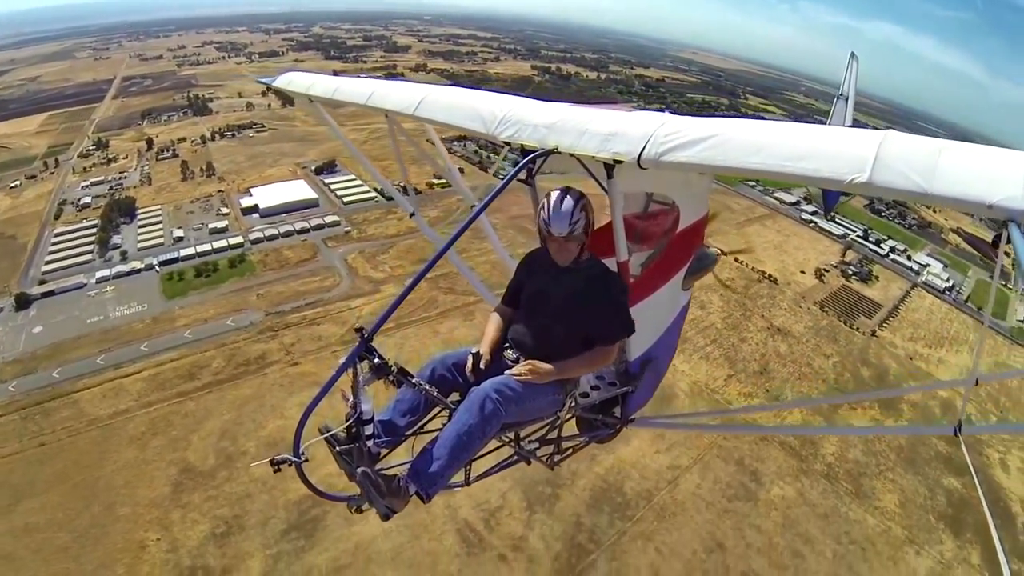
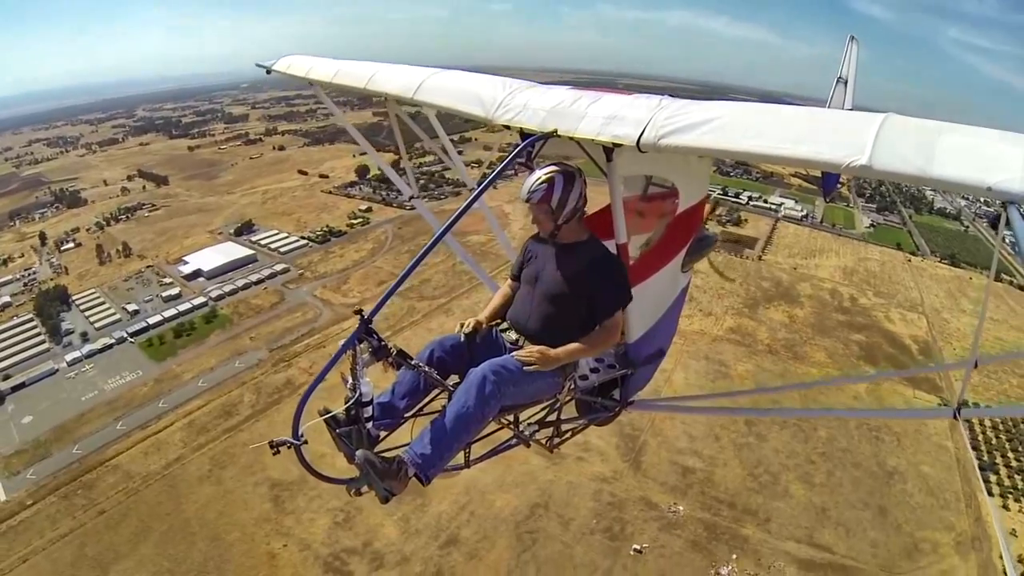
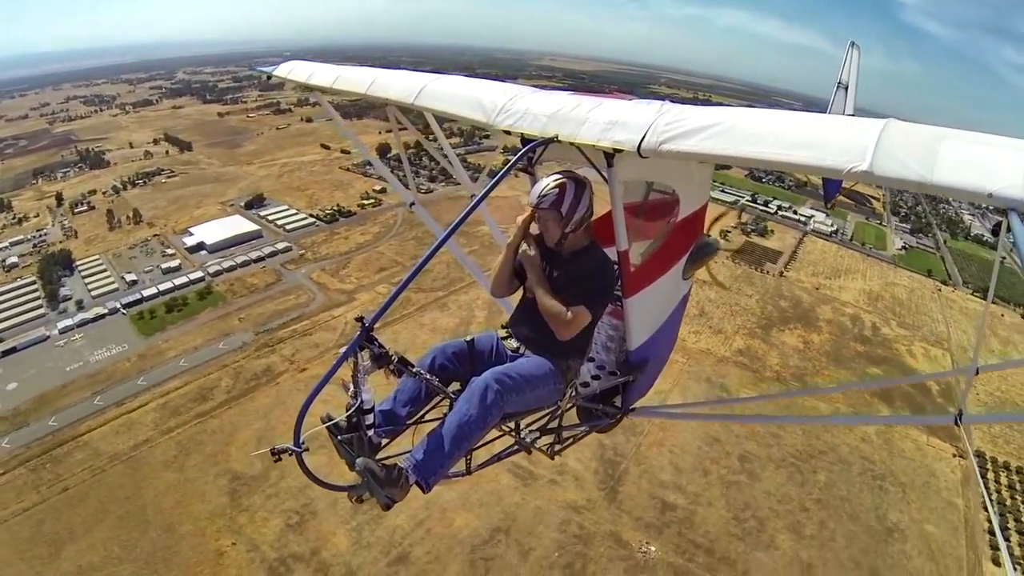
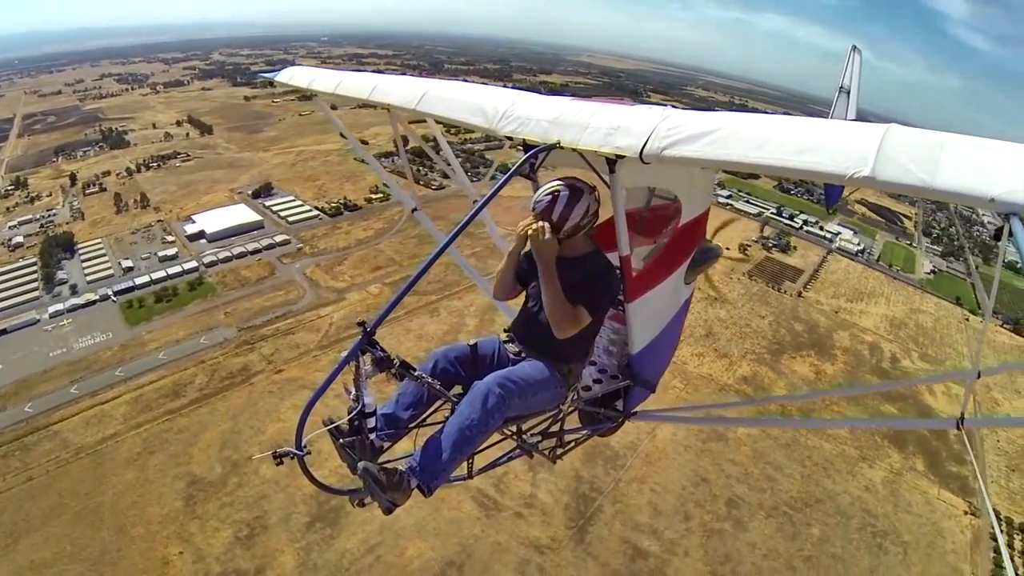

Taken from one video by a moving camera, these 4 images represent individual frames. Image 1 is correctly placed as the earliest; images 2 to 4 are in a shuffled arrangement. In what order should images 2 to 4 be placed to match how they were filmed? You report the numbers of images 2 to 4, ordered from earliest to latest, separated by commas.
4, 3, 2
